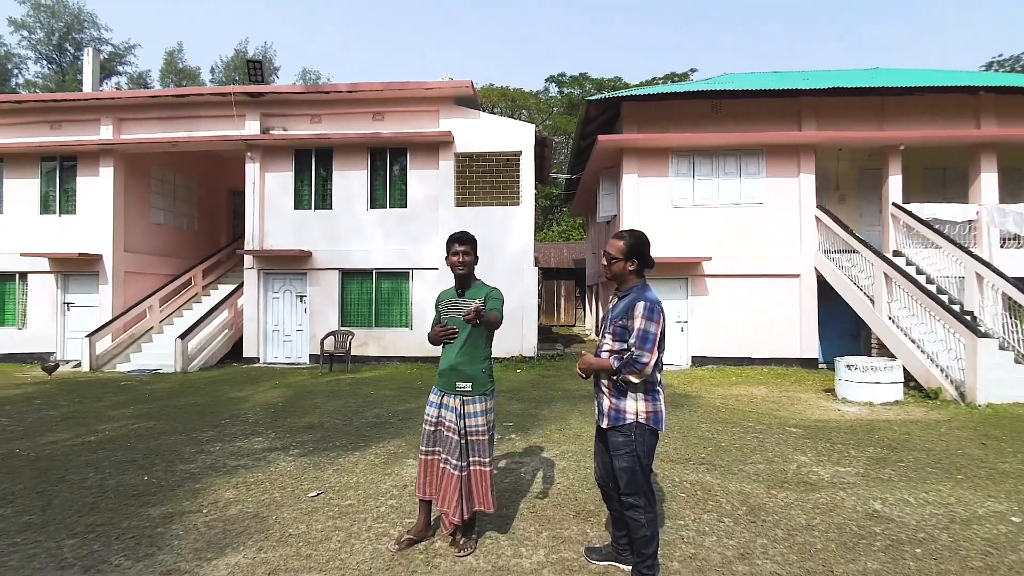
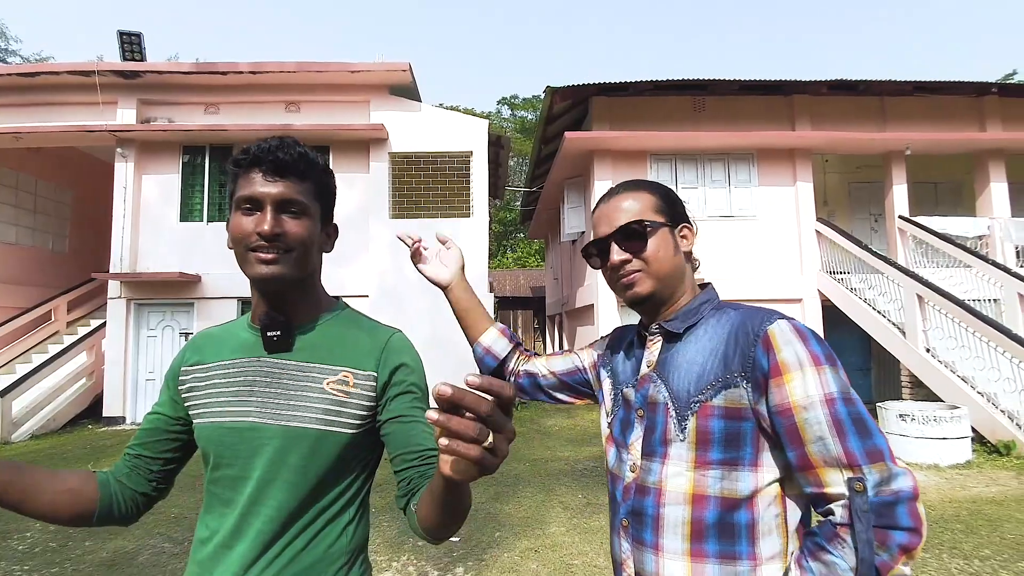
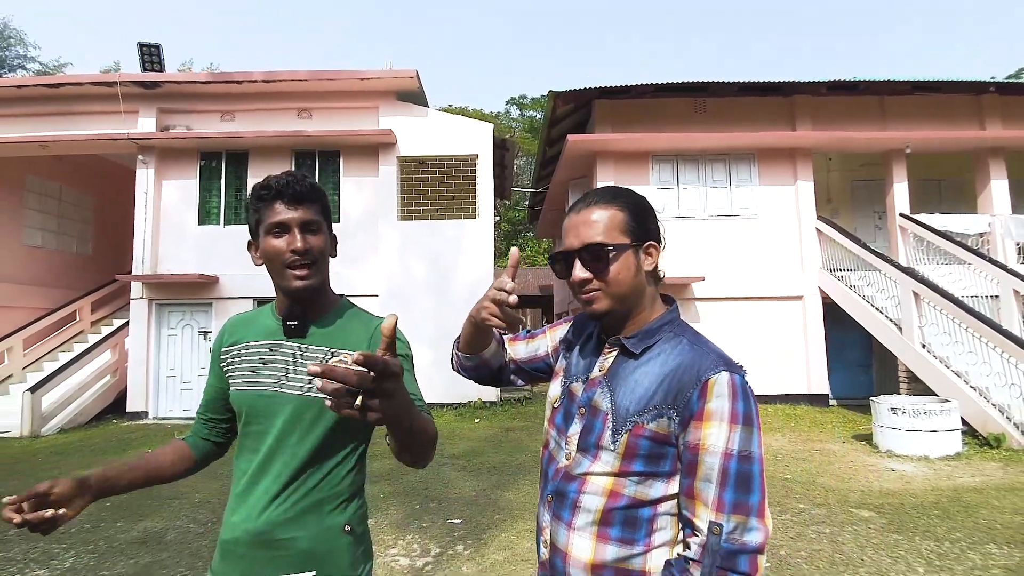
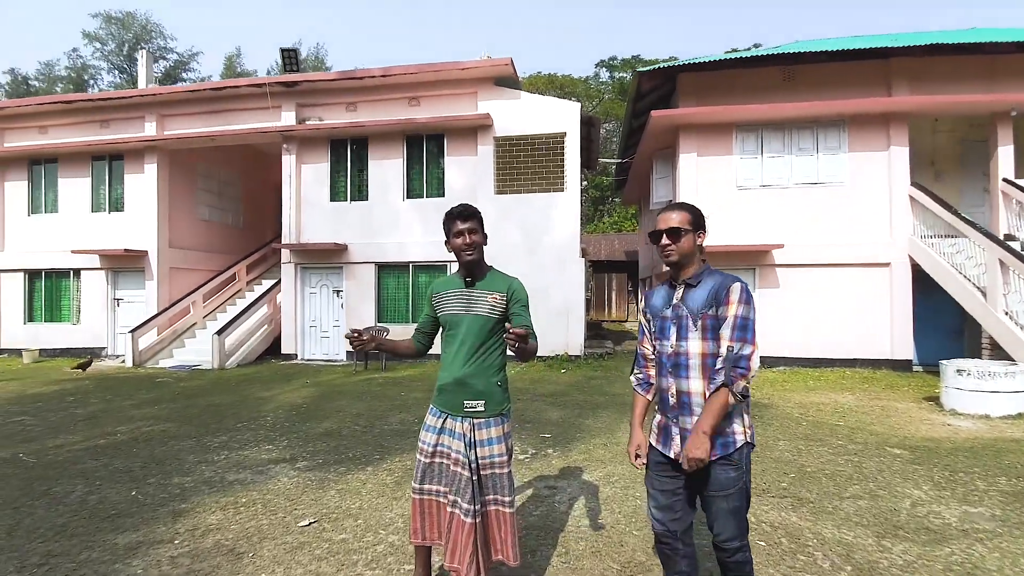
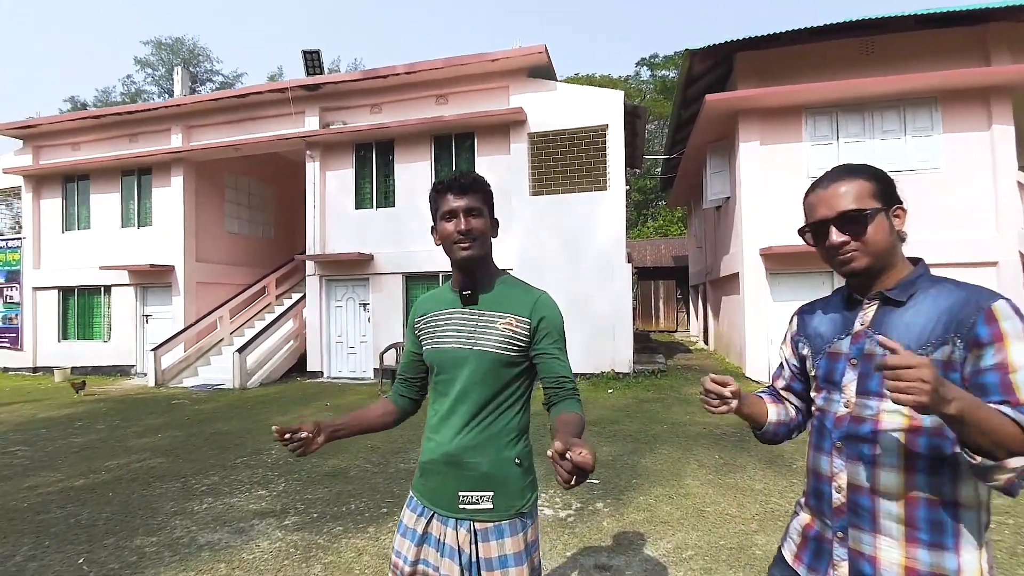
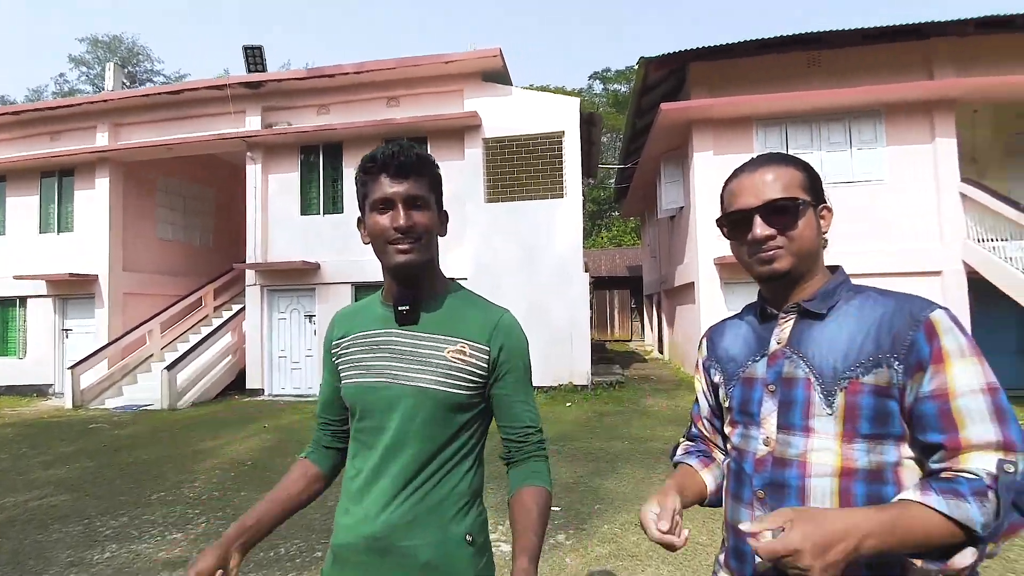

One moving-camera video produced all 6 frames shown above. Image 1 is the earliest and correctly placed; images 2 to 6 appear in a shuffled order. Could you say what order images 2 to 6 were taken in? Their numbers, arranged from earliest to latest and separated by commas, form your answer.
4, 5, 6, 2, 3
